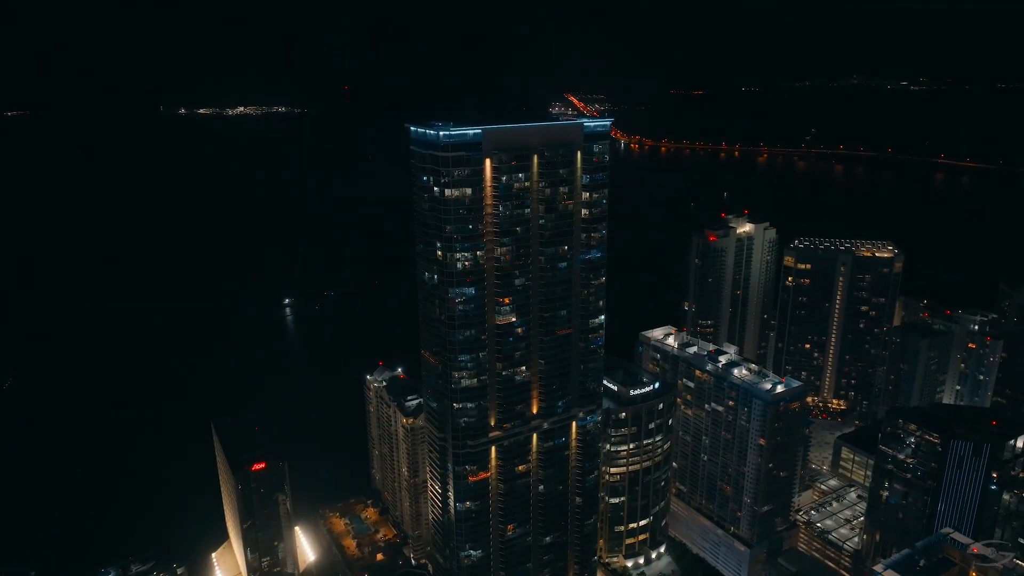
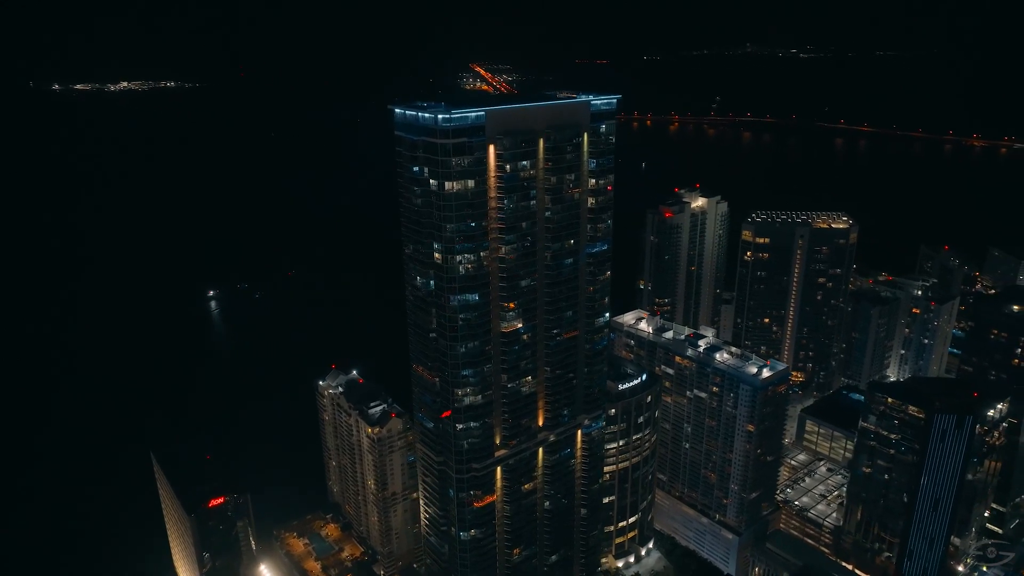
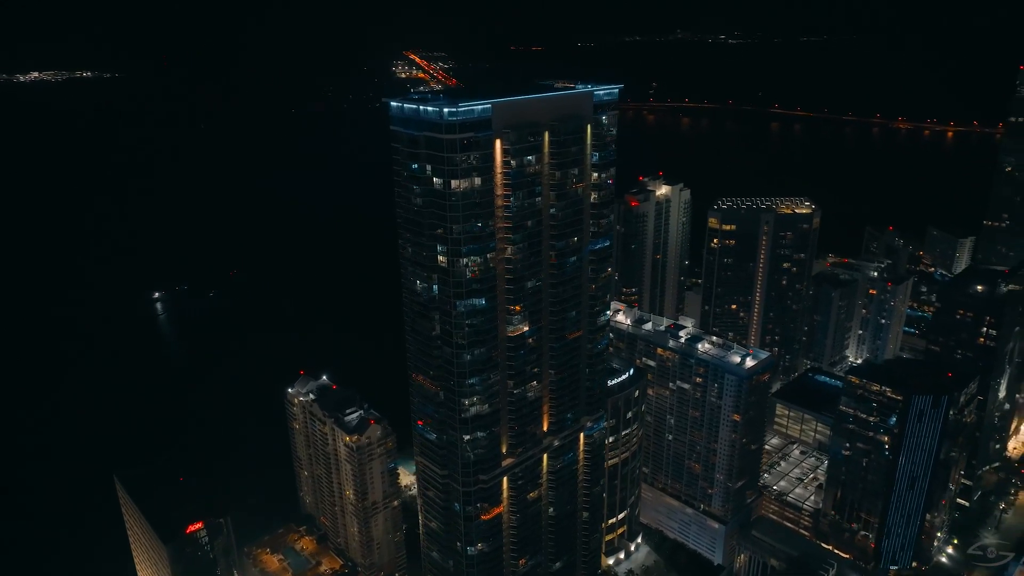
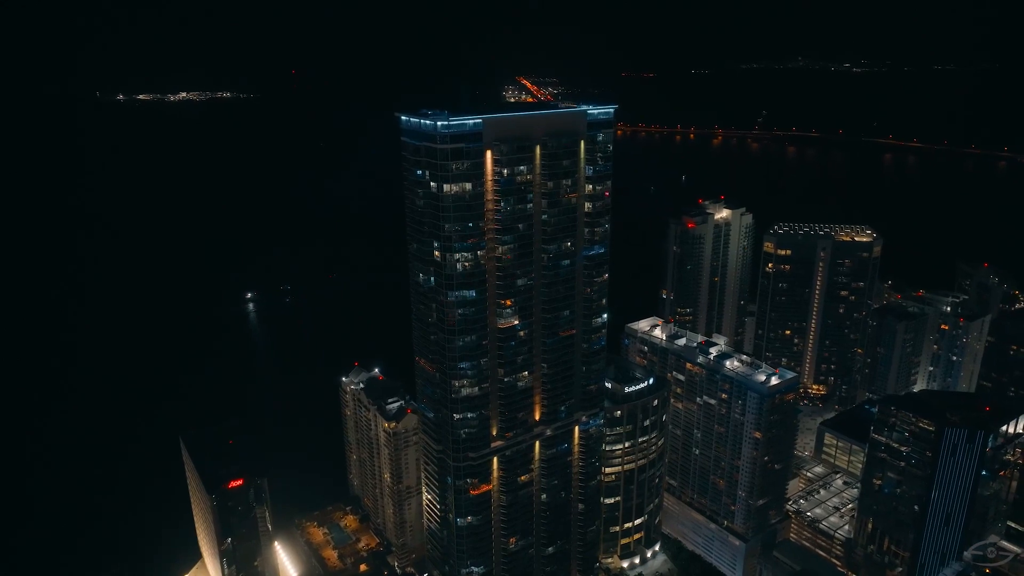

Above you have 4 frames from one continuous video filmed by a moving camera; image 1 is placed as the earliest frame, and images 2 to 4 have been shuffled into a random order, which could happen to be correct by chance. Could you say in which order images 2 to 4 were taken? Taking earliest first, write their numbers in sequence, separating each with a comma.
4, 2, 3
